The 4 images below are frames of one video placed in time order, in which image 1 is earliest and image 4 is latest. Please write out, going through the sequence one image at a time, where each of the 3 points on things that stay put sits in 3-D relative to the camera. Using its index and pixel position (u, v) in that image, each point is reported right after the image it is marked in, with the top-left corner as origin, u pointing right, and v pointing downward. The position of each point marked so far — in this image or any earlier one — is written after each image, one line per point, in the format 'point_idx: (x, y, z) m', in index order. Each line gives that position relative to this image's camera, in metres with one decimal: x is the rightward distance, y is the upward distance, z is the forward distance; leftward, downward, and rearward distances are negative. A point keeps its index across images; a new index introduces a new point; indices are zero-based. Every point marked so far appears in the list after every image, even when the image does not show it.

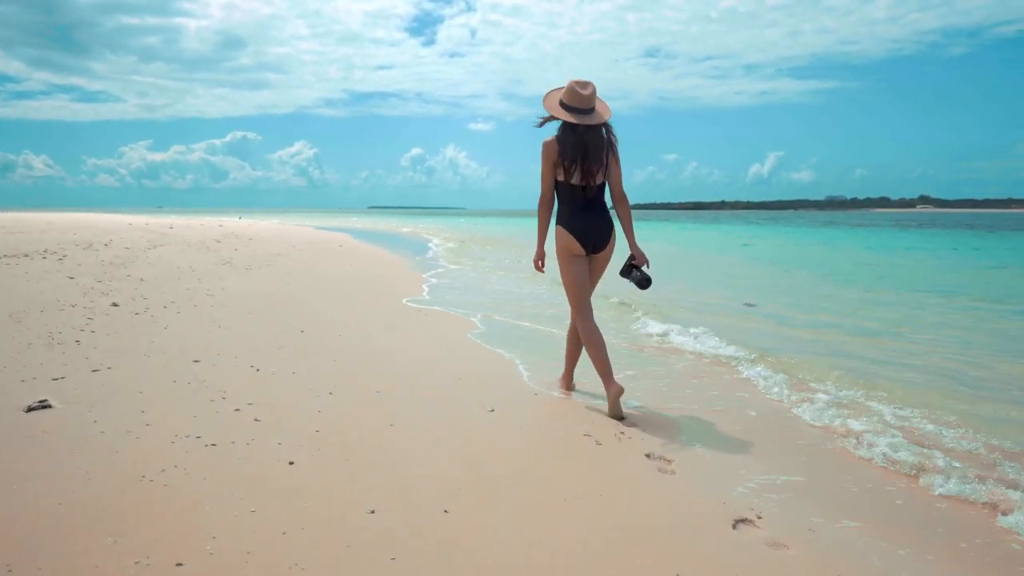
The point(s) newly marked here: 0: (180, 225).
0: (-10.3, +2.0, +19.5) m
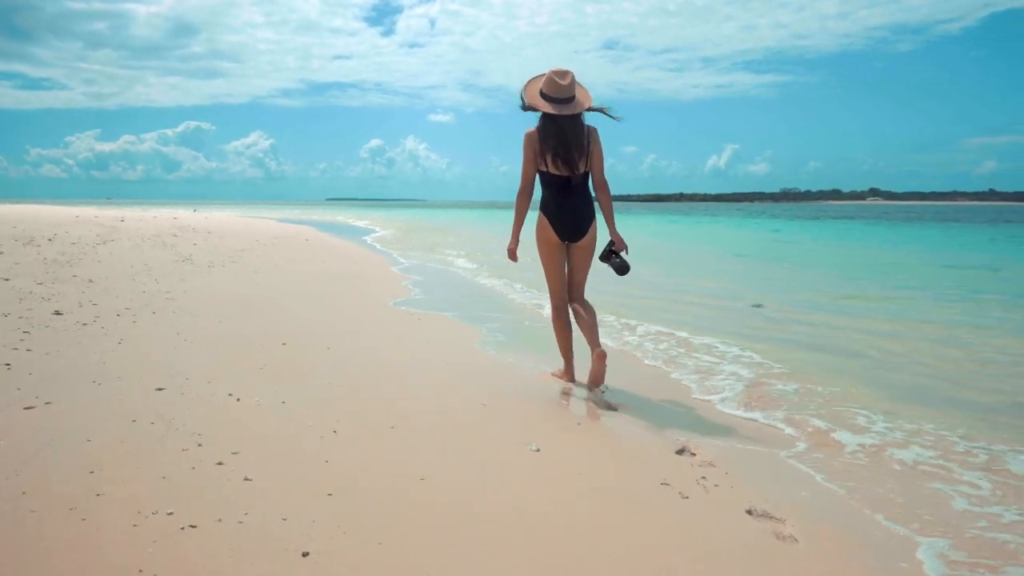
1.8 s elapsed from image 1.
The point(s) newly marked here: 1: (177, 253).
0: (-11.1, +2.1, +18.3) m
1: (-4.8, +0.5, +8.9) m
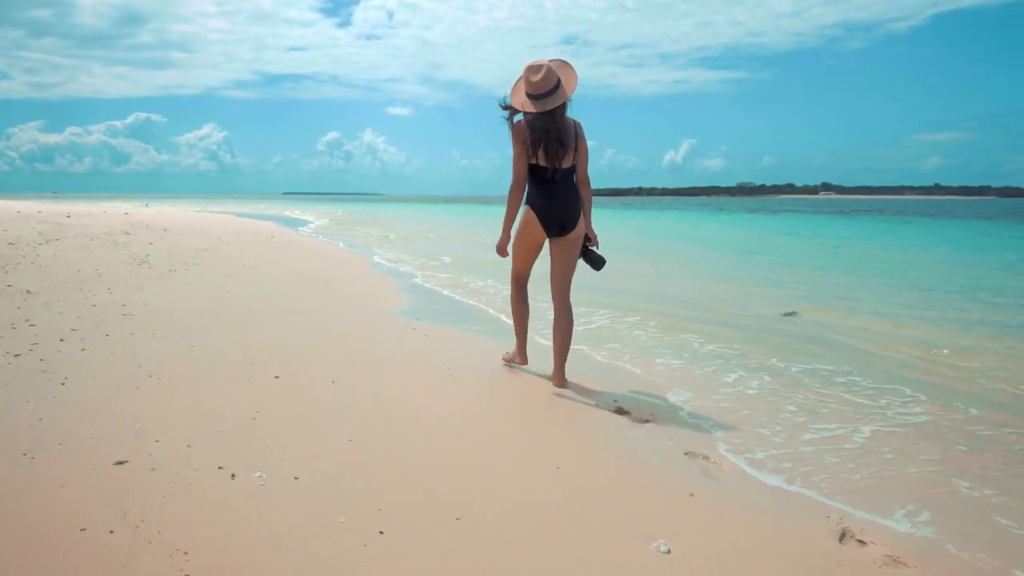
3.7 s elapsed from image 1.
0: (-11.8, +2.0, +17.0) m
1: (-4.9, +0.4, +8.0) m
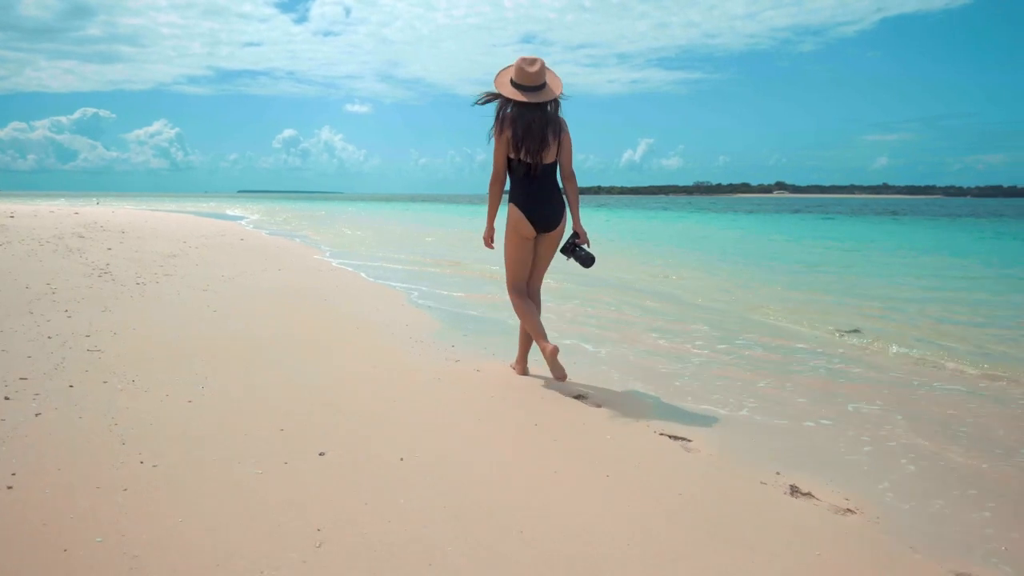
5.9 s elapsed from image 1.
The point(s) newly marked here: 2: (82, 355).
0: (-12.2, +1.8, +15.6) m
1: (-4.8, +0.3, +7.0) m
2: (-2.7, -0.3, +3.9) m
